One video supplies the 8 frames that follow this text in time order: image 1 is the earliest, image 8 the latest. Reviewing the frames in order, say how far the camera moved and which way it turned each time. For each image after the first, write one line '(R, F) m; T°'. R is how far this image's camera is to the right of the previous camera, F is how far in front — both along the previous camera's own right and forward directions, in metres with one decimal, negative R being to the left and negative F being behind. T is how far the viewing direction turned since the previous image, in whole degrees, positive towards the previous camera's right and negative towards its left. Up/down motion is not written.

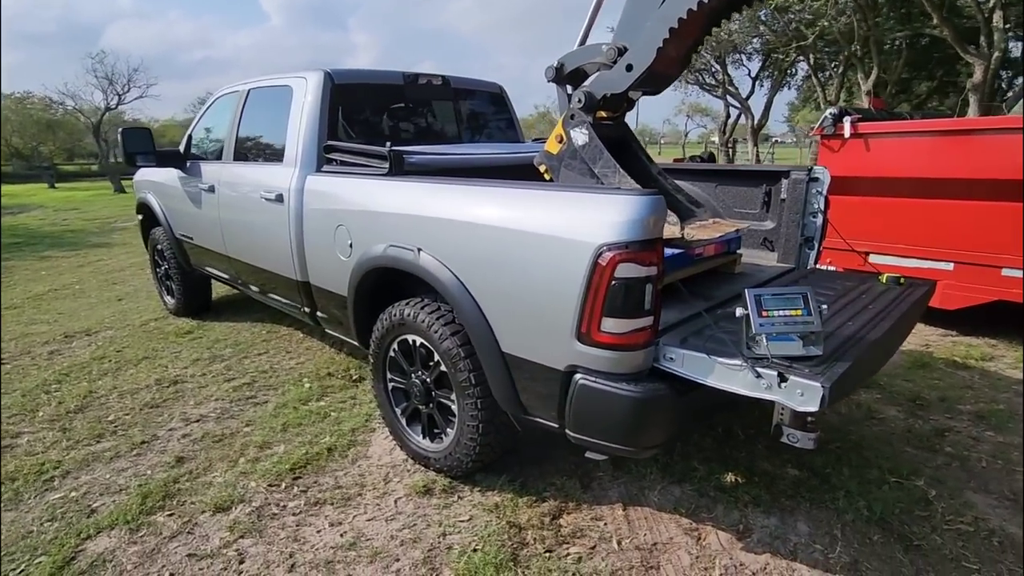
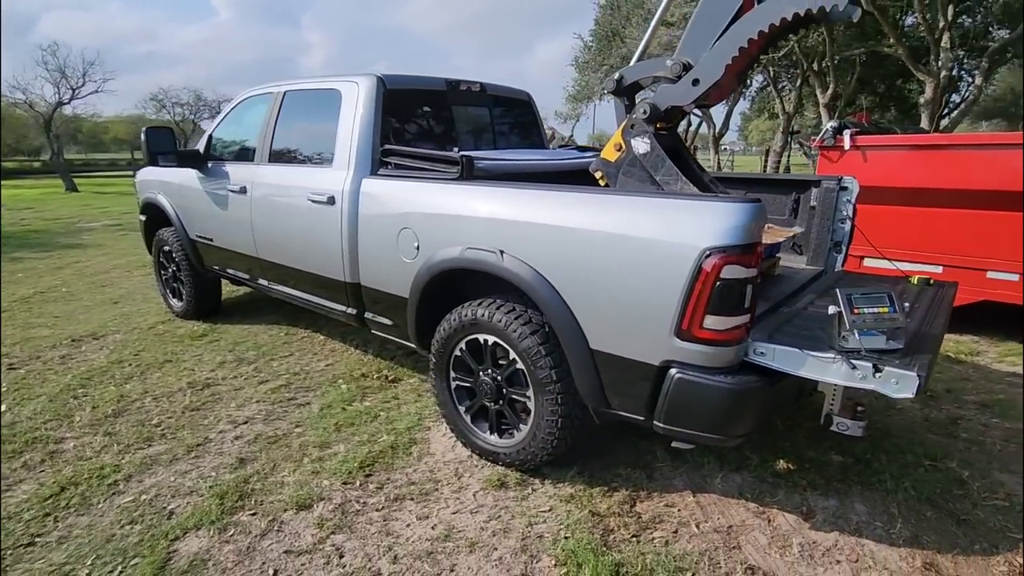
(-0.5, -0.1) m; +4°
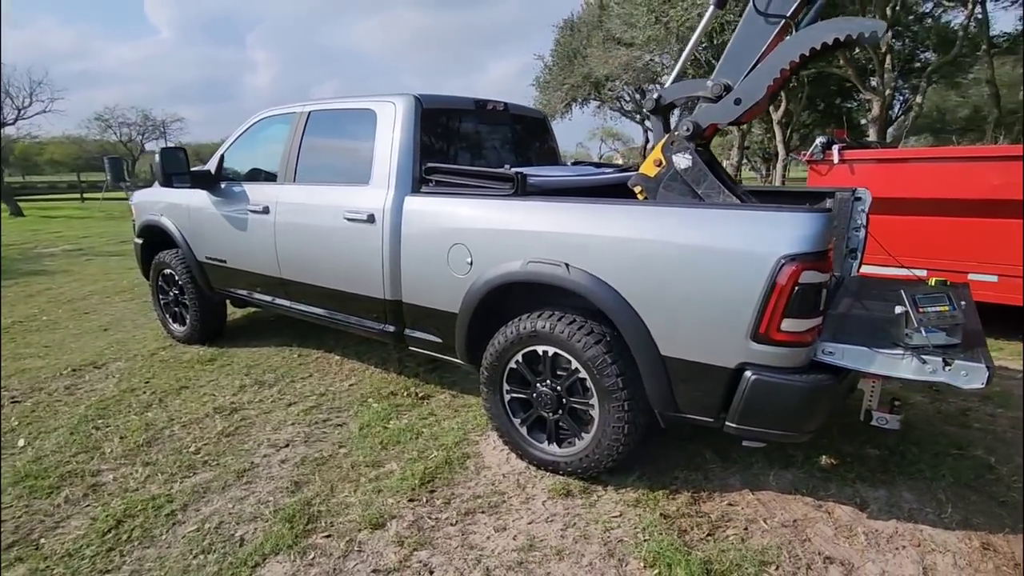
(-0.5, 0.0) m; +4°
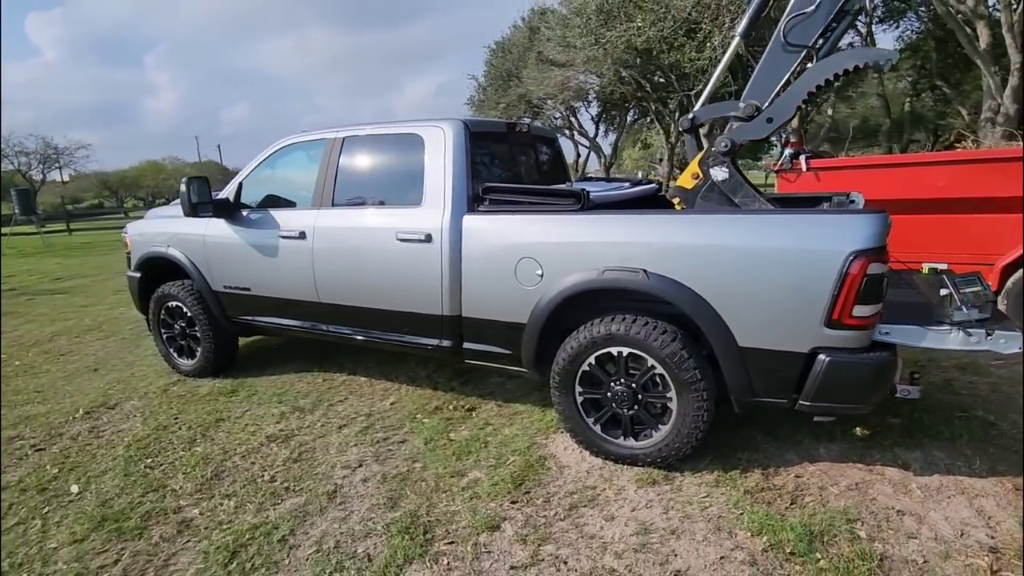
(-0.7, -0.1) m; +7°
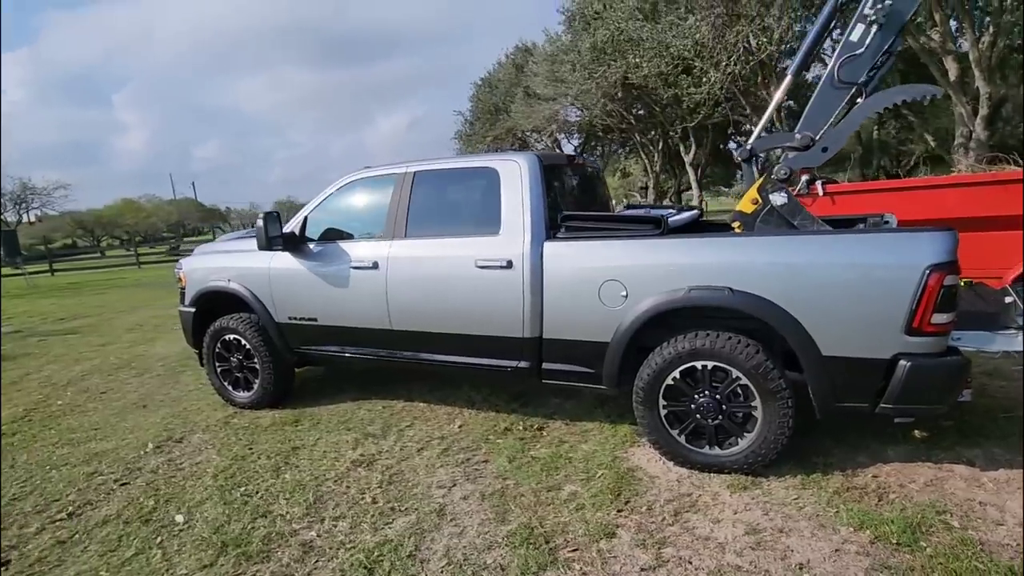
(-0.6, -0.2) m; +2°
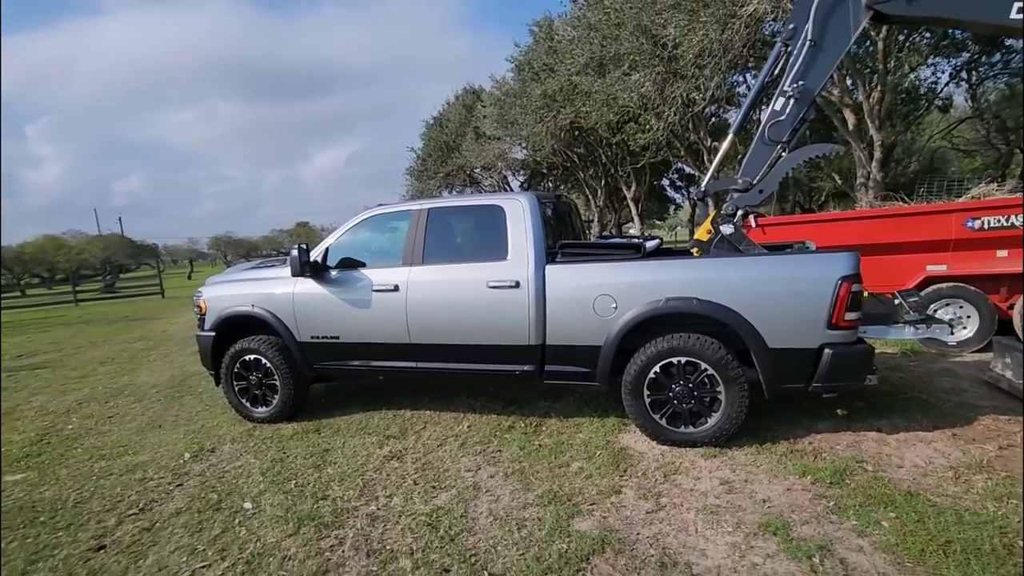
(-0.5, -0.7) m; +6°
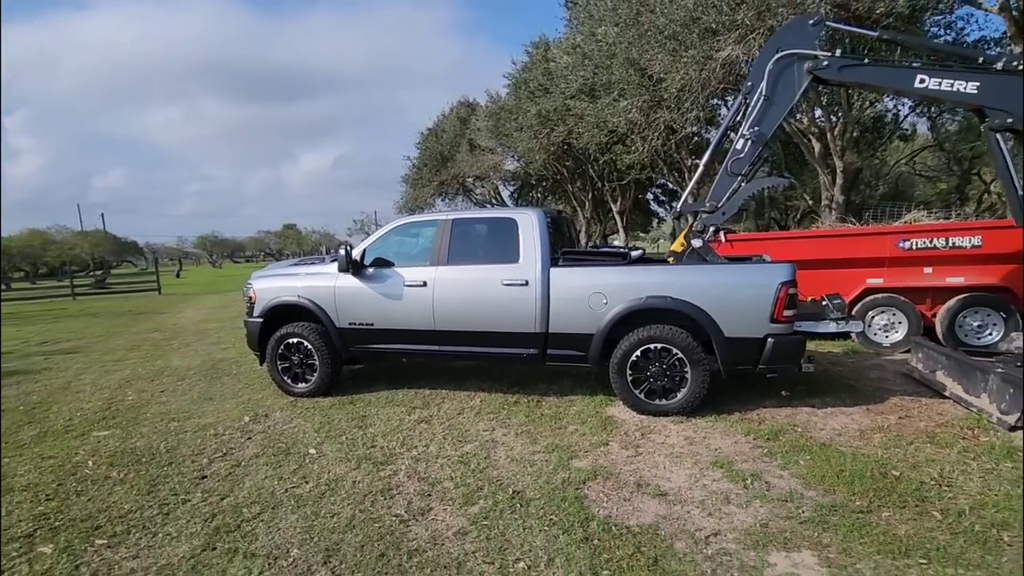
(-0.2, -0.9) m; +2°
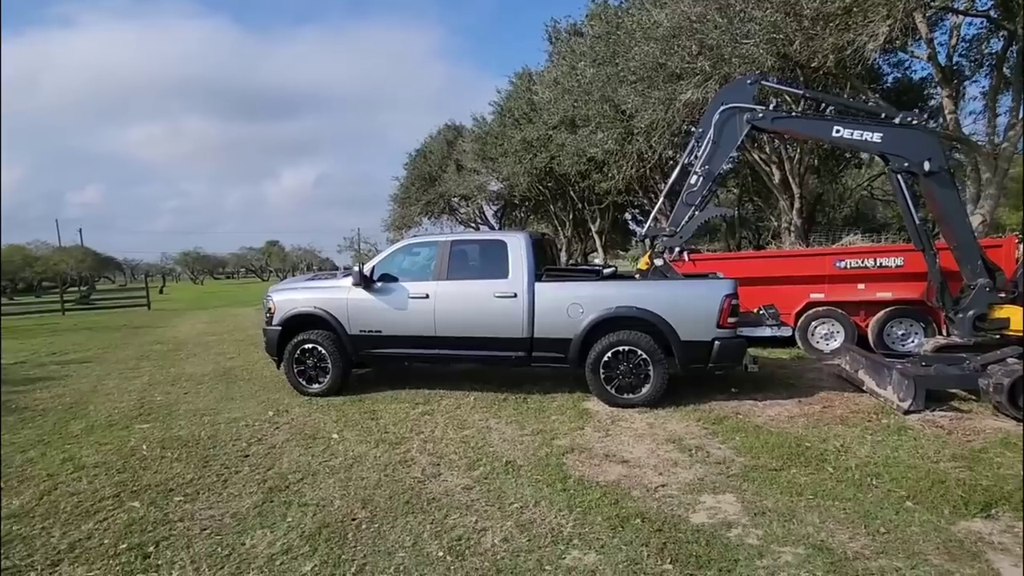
(-0.1, -0.9) m; +2°
